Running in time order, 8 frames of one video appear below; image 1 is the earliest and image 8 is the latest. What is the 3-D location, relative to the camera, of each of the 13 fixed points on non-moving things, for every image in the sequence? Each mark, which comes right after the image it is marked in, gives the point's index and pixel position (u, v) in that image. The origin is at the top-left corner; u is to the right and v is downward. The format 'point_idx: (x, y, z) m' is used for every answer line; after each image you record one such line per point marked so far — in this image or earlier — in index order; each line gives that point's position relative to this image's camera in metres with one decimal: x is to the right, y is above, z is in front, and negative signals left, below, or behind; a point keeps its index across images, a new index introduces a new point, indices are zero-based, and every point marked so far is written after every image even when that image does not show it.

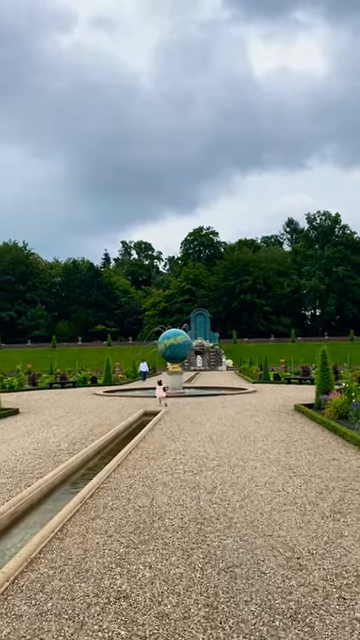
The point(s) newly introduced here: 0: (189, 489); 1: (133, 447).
0: (+0.1, -1.8, +5.5) m
1: (-0.7, -2.0, +8.1) m
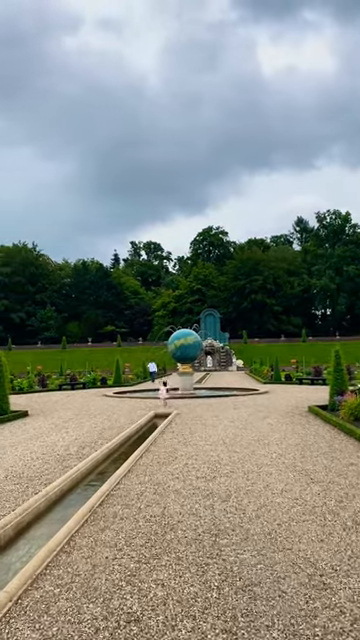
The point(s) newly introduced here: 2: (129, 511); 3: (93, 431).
0: (+0.2, -1.8, +5.3) m
1: (-0.5, -2.0, +7.9) m
2: (-0.5, -1.8, +4.8) m
3: (-1.7, -2.2, +10.3) m
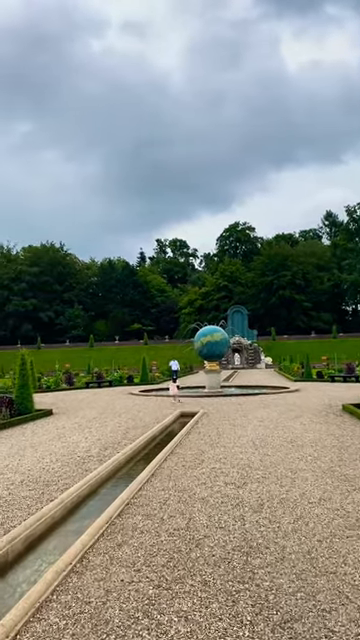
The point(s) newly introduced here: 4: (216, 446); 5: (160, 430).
0: (+0.5, -1.7, +4.8) m
1: (-0.2, -1.9, +7.5) m
2: (-0.3, -1.7, +4.3) m
3: (-1.2, -2.1, +9.9) m
4: (+0.5, -1.9, +8.1) m
5: (-0.4, -2.1, +9.9) m
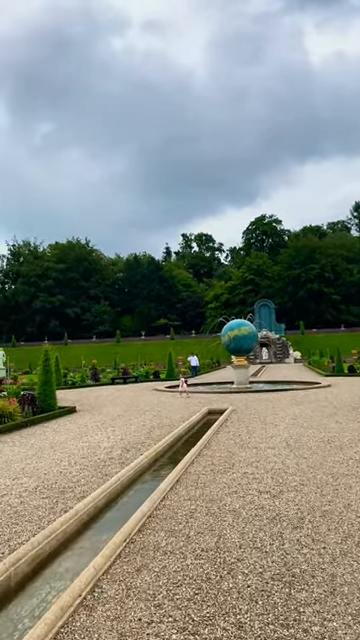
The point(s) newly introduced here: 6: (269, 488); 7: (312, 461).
0: (+0.7, -1.6, +4.2) m
1: (+0.2, -1.8, +6.9) m
2: (0.0, -1.6, +3.8) m
3: (-0.7, -2.0, +9.4) m
4: (+0.9, -1.8, +7.5) m
5: (+0.1, -1.9, +9.4) m
6: (+0.9, -1.7, +5.2) m
7: (+1.6, -1.7, +6.4) m
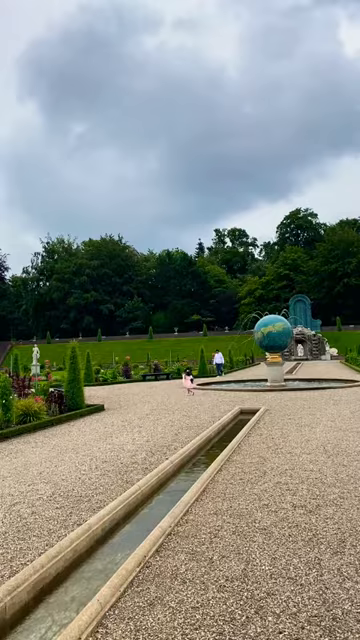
0: (+0.9, -1.6, +3.6) m
1: (+0.5, -1.7, +6.4) m
2: (+0.1, -1.6, +3.3) m
3: (-0.2, -1.9, +8.9) m
4: (+1.3, -1.7, +6.9) m
5: (+0.6, -1.9, +8.9) m
6: (+1.1, -1.6, +4.7) m
7: (+1.9, -1.7, +5.8) m
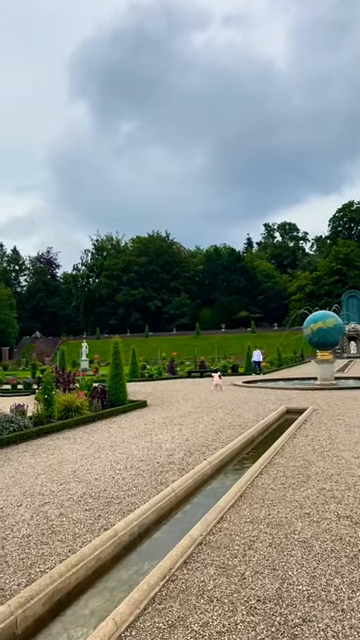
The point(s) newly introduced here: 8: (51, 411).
0: (+1.0, -1.5, +3.3) m
1: (+1.0, -1.7, +6.1) m
2: (+0.2, -1.5, +3.0) m
3: (+0.5, -1.8, +8.7) m
4: (+1.8, -1.7, +6.5) m
5: (+1.3, -1.8, +8.5) m
6: (+1.4, -1.6, +4.3) m
7: (+2.3, -1.6, +5.4) m
8: (-2.5, -1.8, +10.1) m
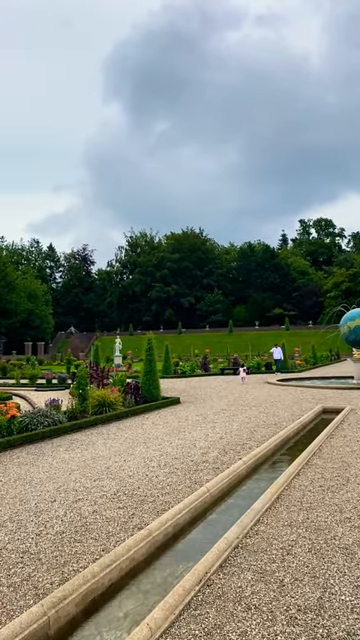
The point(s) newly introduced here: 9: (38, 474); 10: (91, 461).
0: (+1.3, -1.5, +3.1) m
1: (+1.4, -1.6, +5.9) m
2: (+0.5, -1.5, +2.9) m
3: (+1.0, -1.8, +8.5) m
4: (+2.2, -1.6, +6.3) m
5: (+1.8, -1.7, +8.3) m
6: (+1.7, -1.6, +4.1) m
7: (+2.6, -1.6, +5.1) m
8: (-1.9, -1.7, +10.2) m
9: (-1.5, -1.7, +5.7) m
10: (-1.1, -1.7, +6.4) m
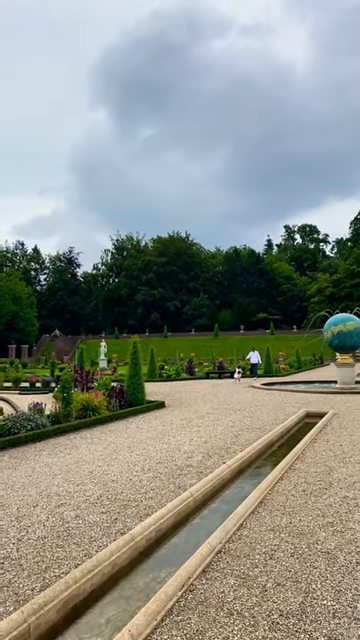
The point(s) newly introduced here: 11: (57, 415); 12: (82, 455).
0: (+1.2, -1.5, +3.1) m
1: (+1.2, -1.7, +5.9) m
2: (+0.4, -1.5, +2.9) m
3: (+0.8, -1.8, +8.5) m
4: (+2.0, -1.7, +6.3) m
5: (+1.6, -1.8, +8.4) m
6: (+1.6, -1.6, +4.2) m
7: (+2.5, -1.6, +5.2) m
8: (-2.1, -1.7, +10.1) m
9: (-1.7, -1.7, +5.7) m
10: (-1.3, -1.7, +6.3) m
11: (-2.3, -1.8, +9.9) m
12: (-1.3, -1.8, +7.0) m
